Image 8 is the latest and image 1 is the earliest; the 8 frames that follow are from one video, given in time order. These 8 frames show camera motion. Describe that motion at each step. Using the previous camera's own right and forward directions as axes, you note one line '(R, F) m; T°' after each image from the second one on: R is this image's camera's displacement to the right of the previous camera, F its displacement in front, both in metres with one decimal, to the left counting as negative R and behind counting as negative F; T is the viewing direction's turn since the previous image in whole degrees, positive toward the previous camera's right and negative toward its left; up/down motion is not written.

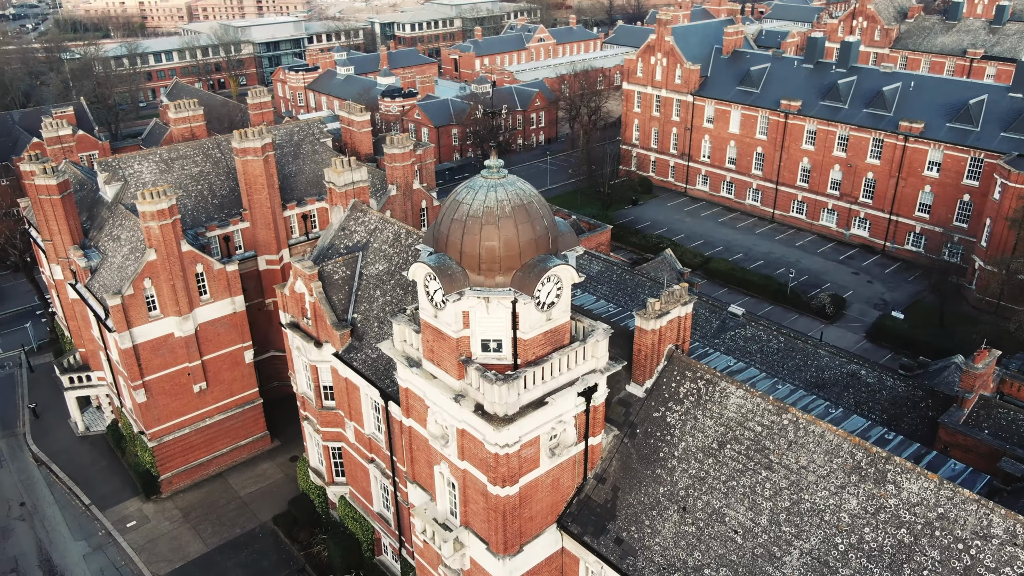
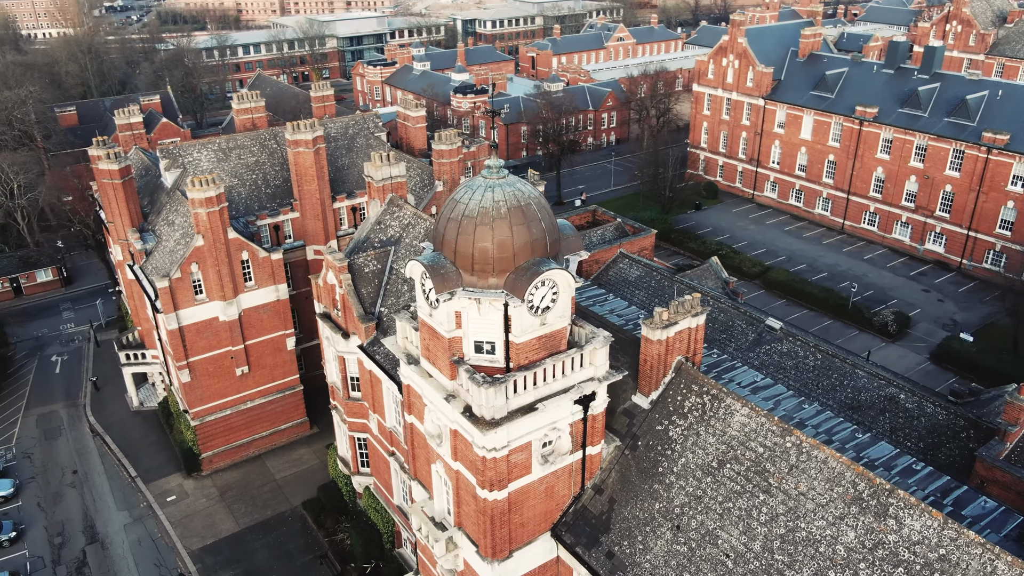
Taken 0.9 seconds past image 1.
(+2.0, +0.4) m; -6°
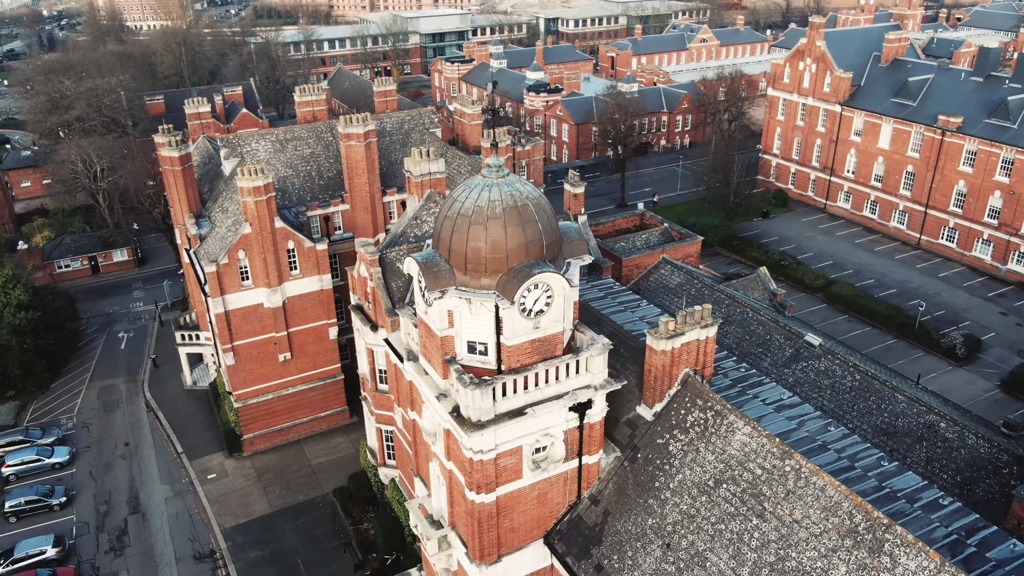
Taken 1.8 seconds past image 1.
(+2.0, +0.4) m; -6°
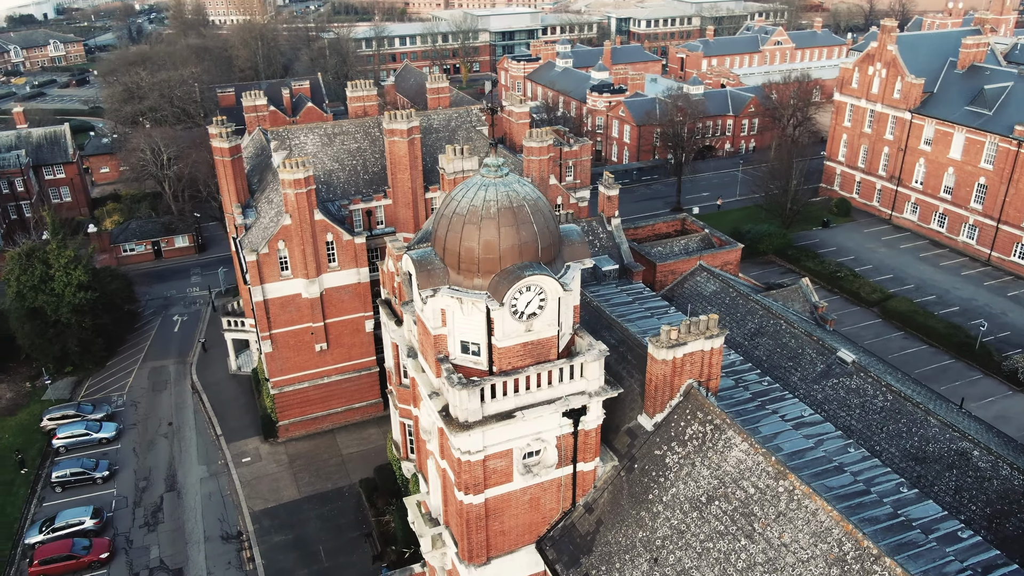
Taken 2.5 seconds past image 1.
(+1.7, +0.3) m; -5°
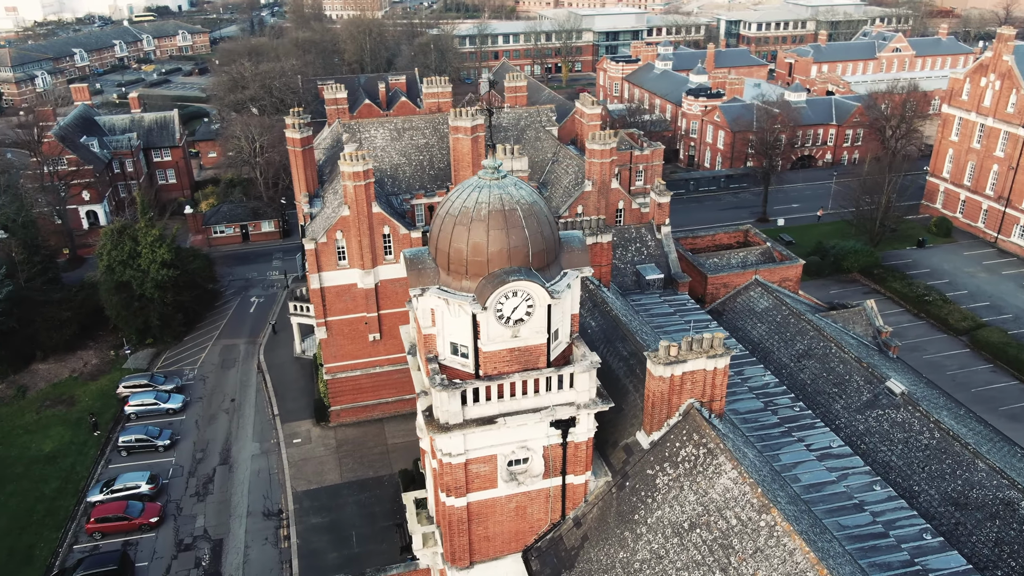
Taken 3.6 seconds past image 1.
(+2.5, +0.4) m; -7°
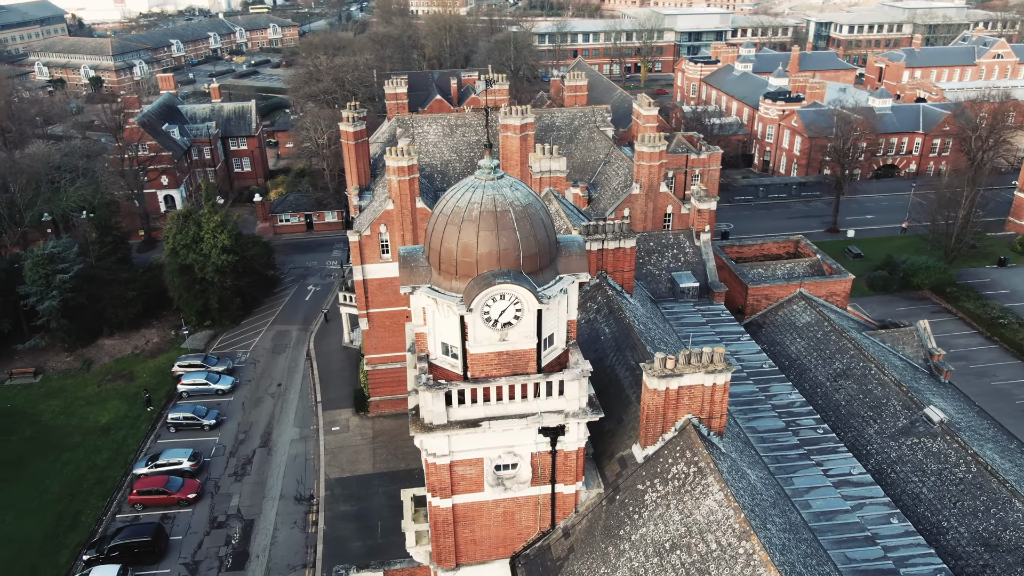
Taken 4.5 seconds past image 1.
(+2.0, +0.4) m; -6°
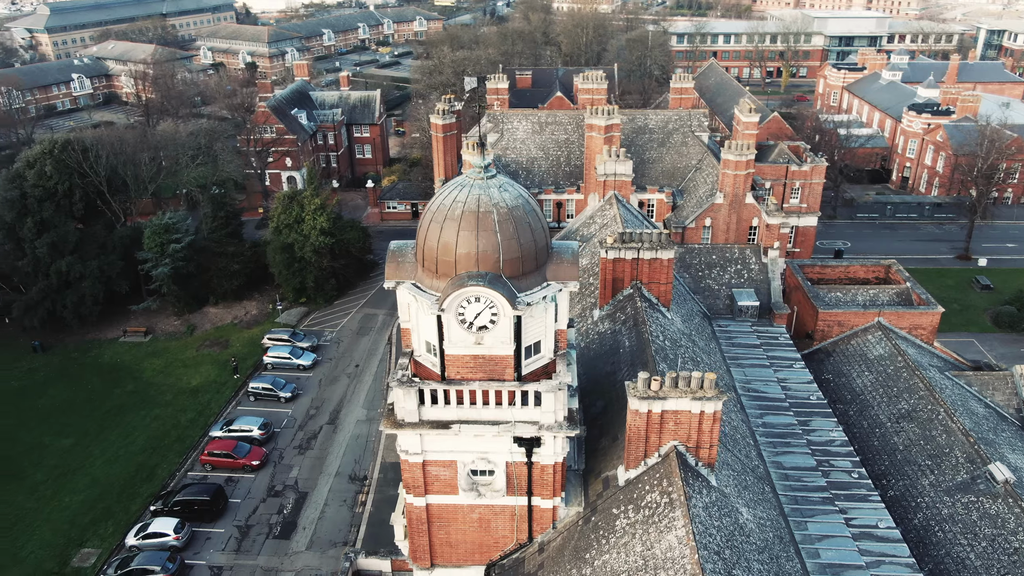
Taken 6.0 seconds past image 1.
(+3.3, +0.8) m; -10°
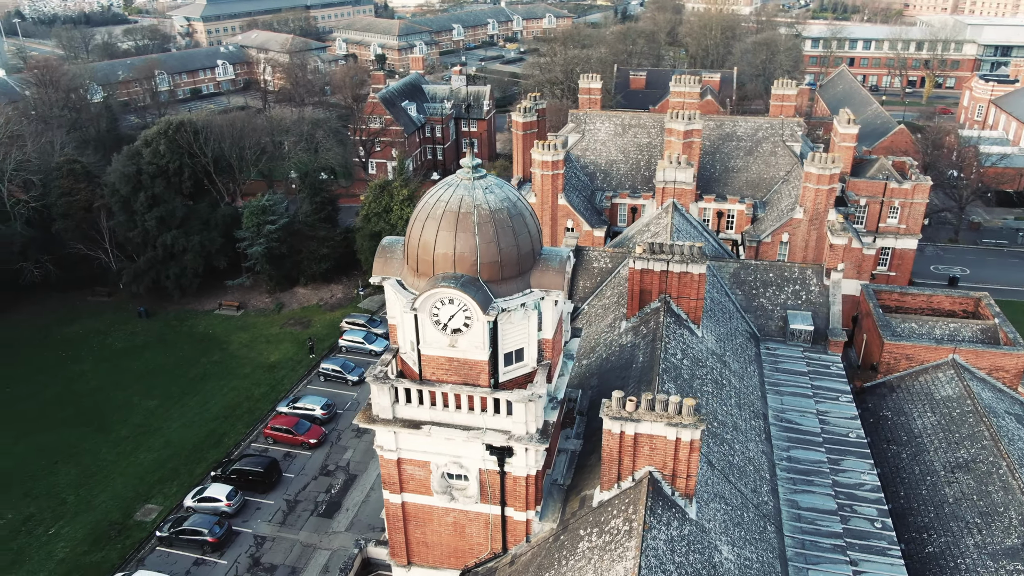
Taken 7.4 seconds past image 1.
(+3.1, +0.7) m; -9°
